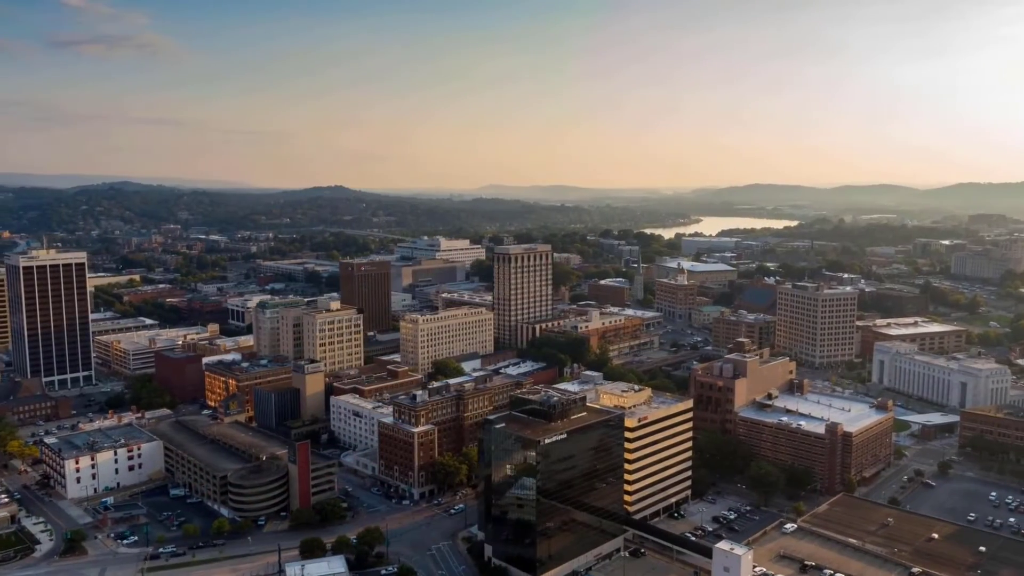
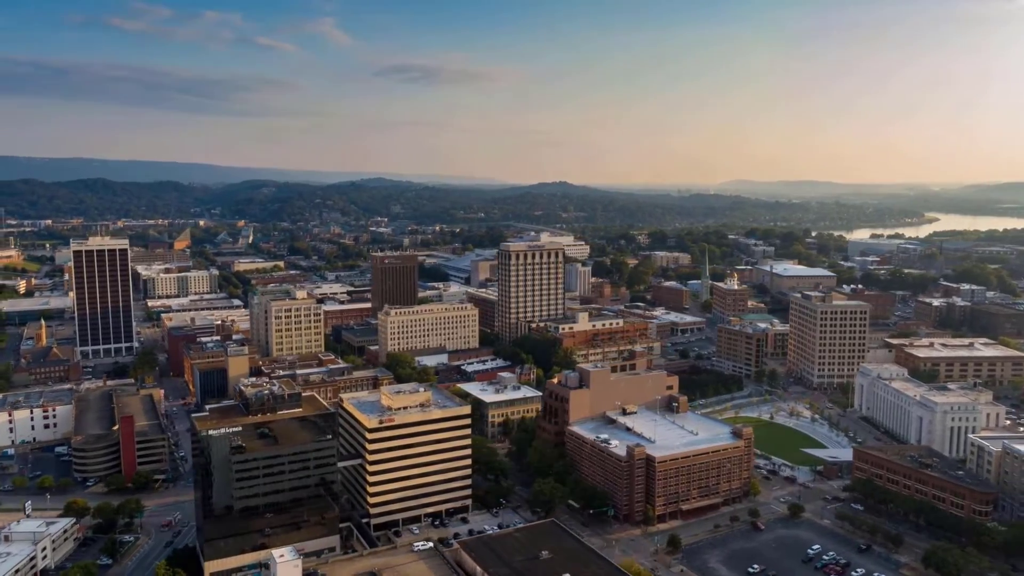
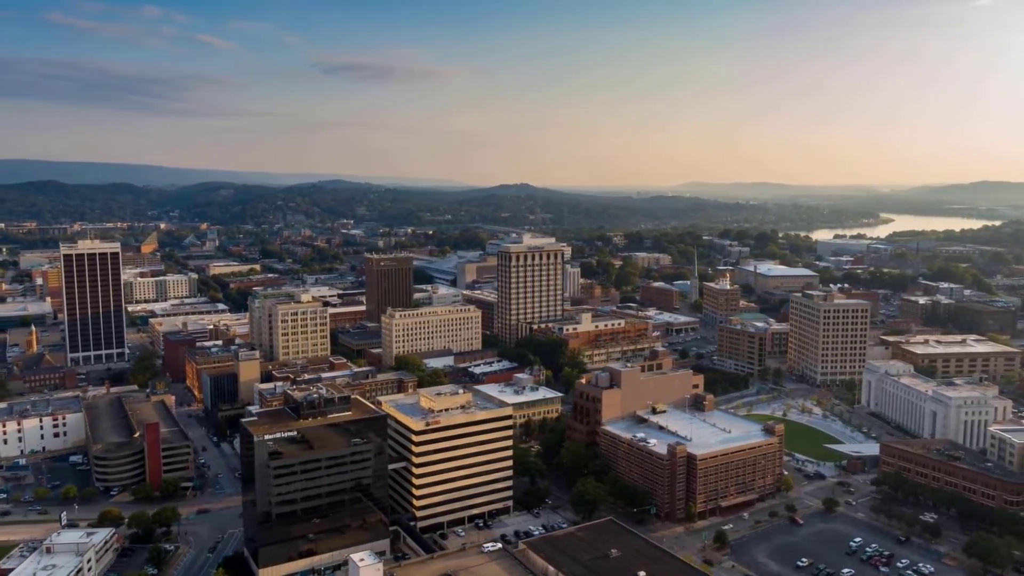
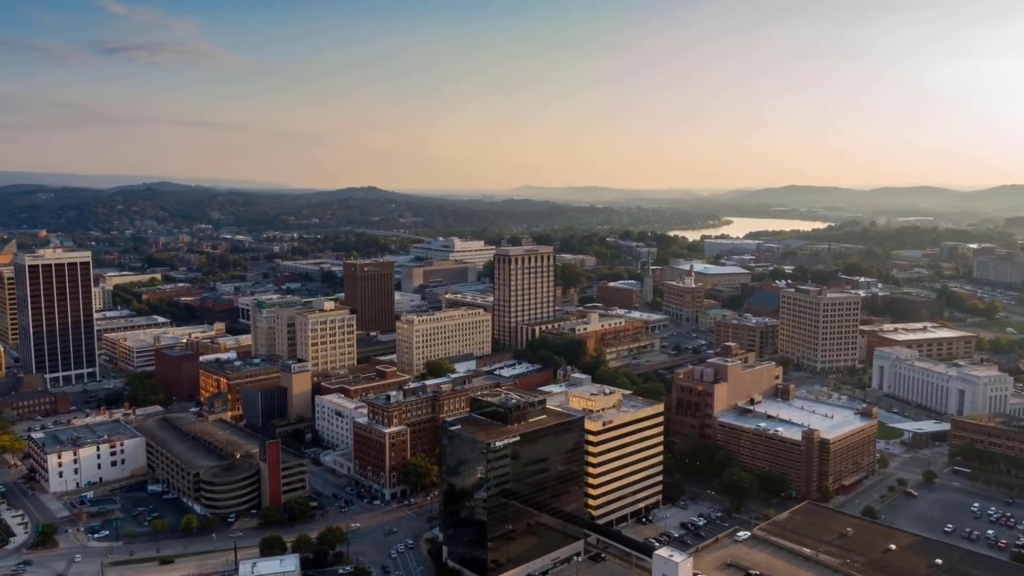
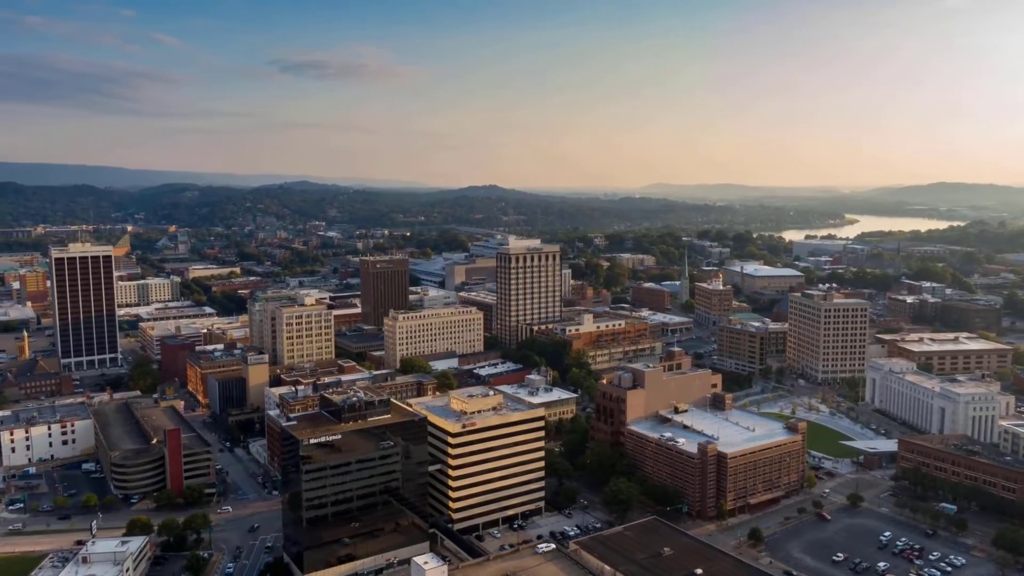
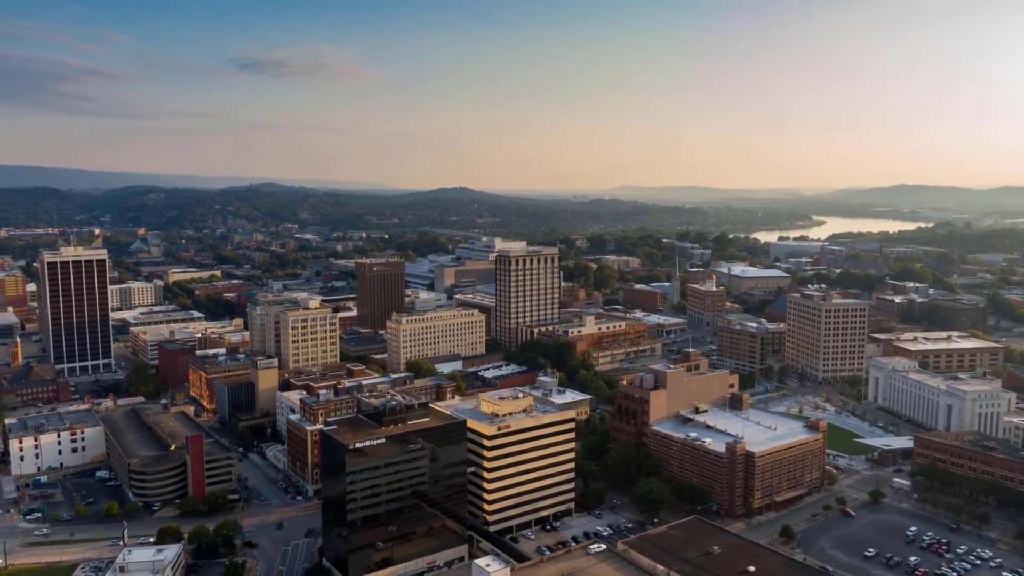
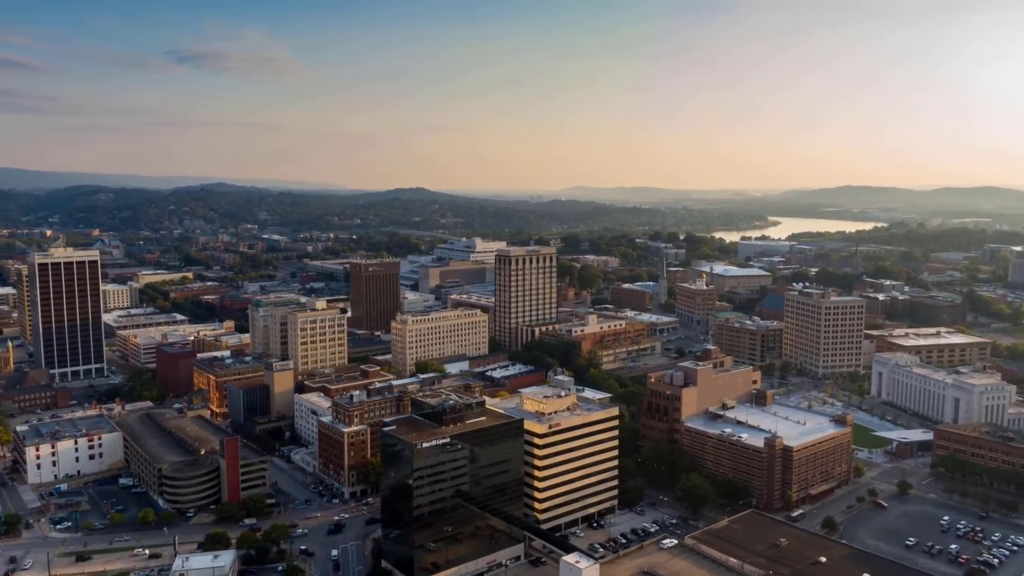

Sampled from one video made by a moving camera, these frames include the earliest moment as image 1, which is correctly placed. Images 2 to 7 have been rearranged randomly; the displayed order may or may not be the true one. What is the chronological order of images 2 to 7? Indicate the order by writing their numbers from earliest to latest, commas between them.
4, 7, 6, 5, 3, 2
